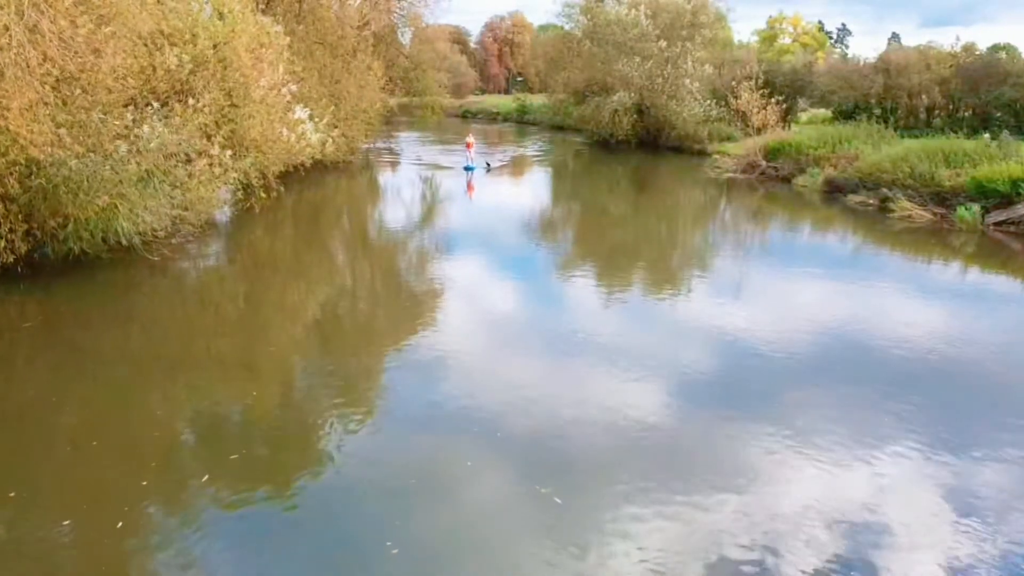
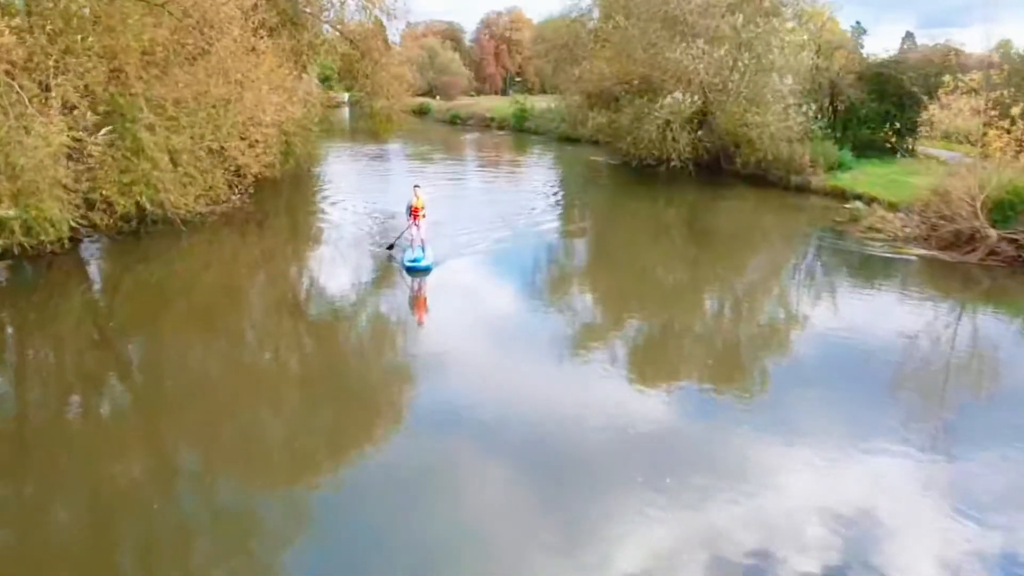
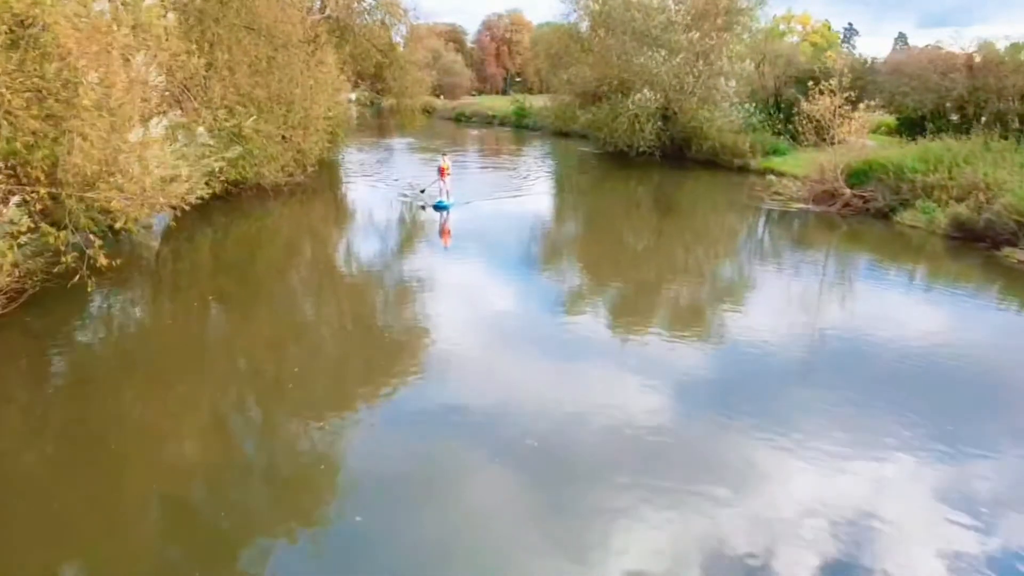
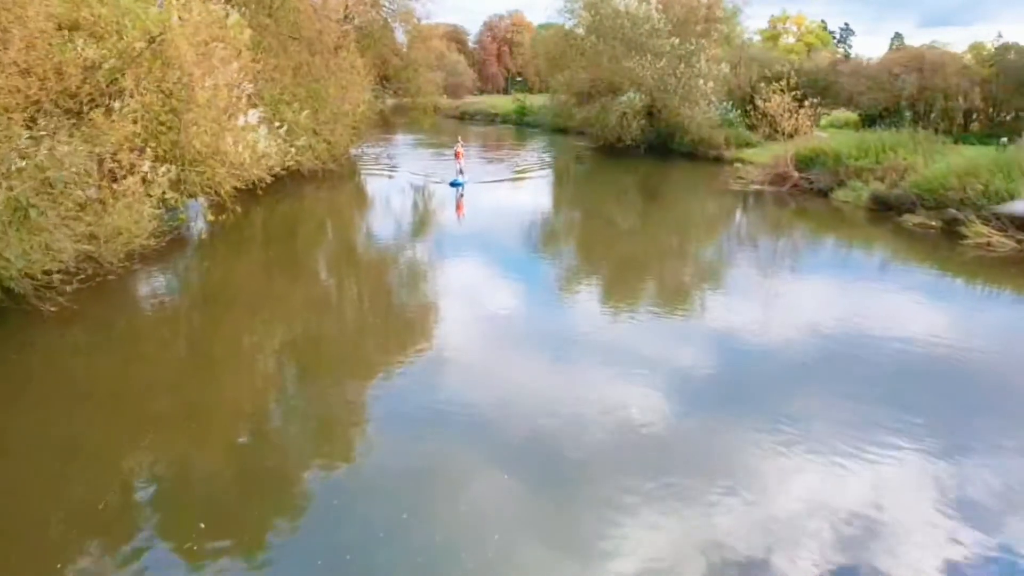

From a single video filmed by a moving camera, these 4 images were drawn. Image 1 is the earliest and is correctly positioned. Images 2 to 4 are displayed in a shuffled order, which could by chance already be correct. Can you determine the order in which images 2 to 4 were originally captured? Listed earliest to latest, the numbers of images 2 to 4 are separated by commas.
4, 3, 2
